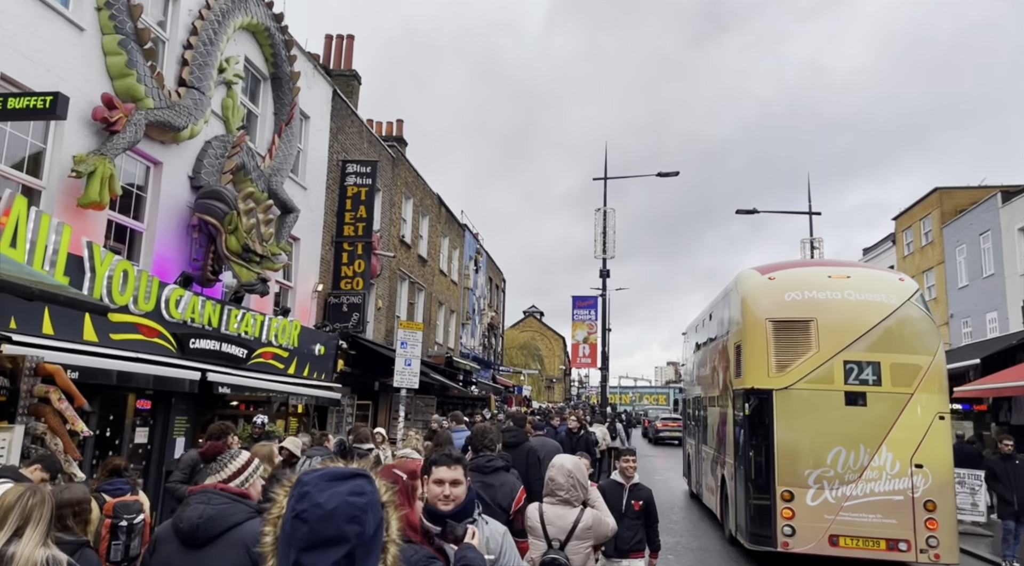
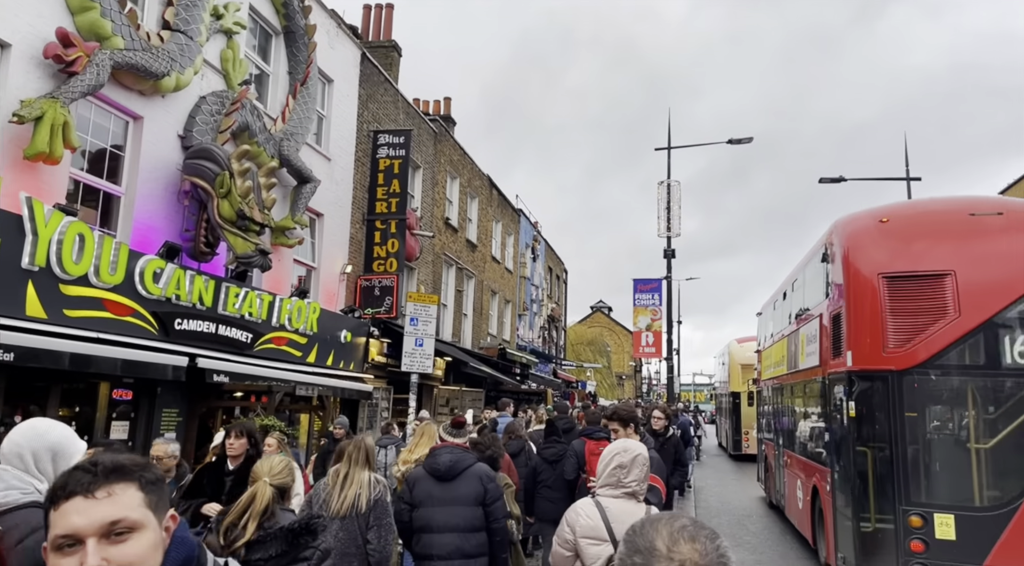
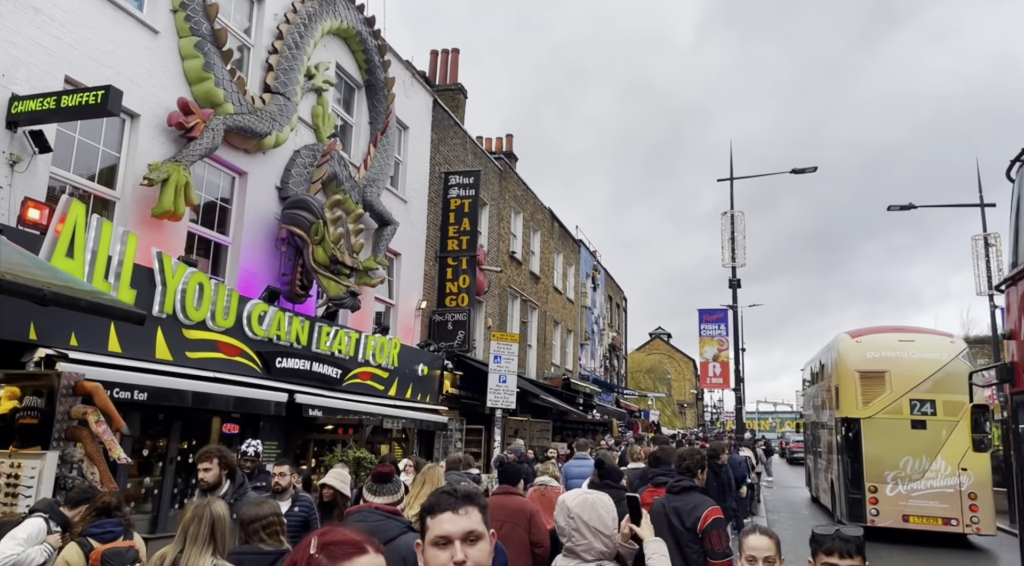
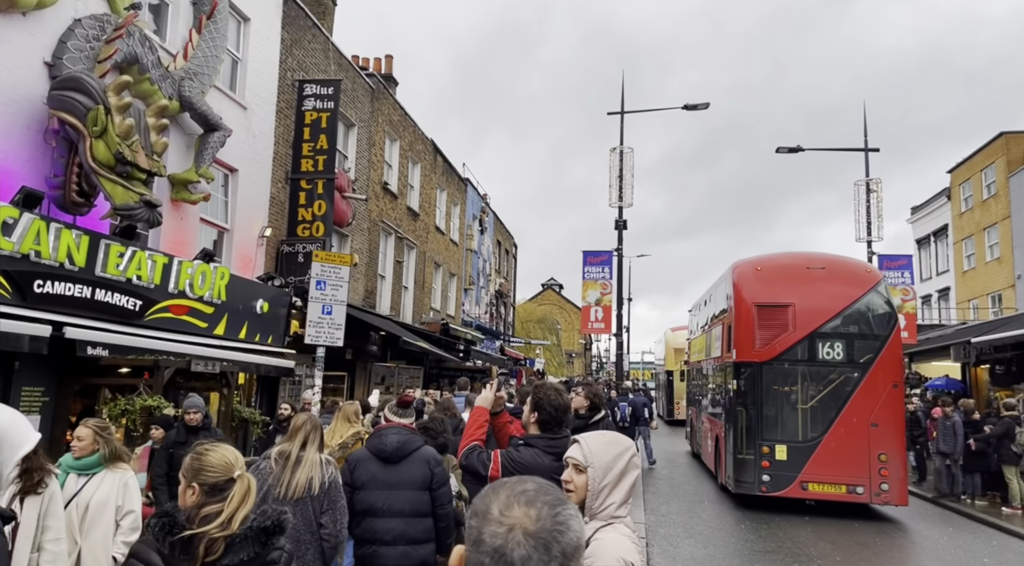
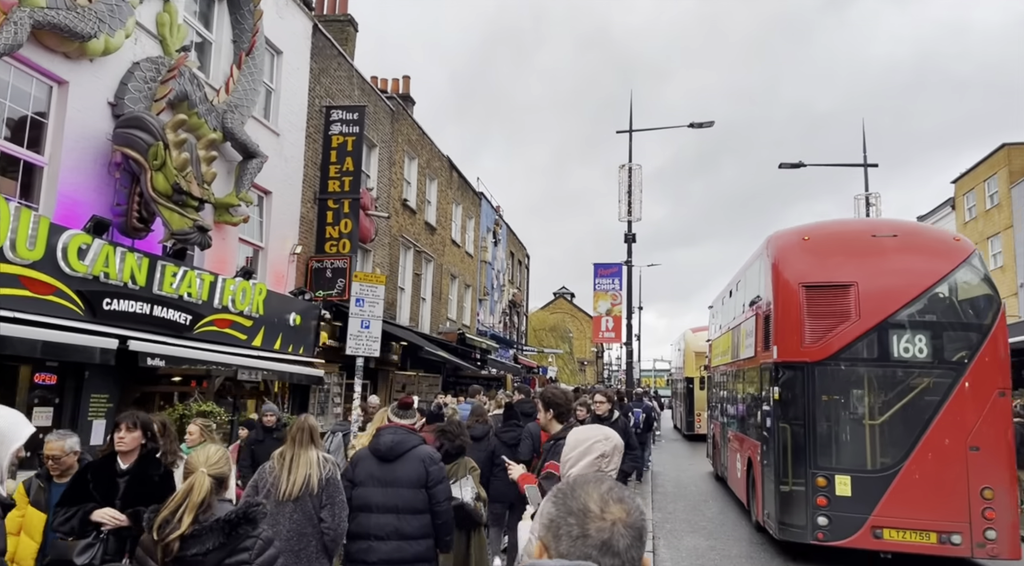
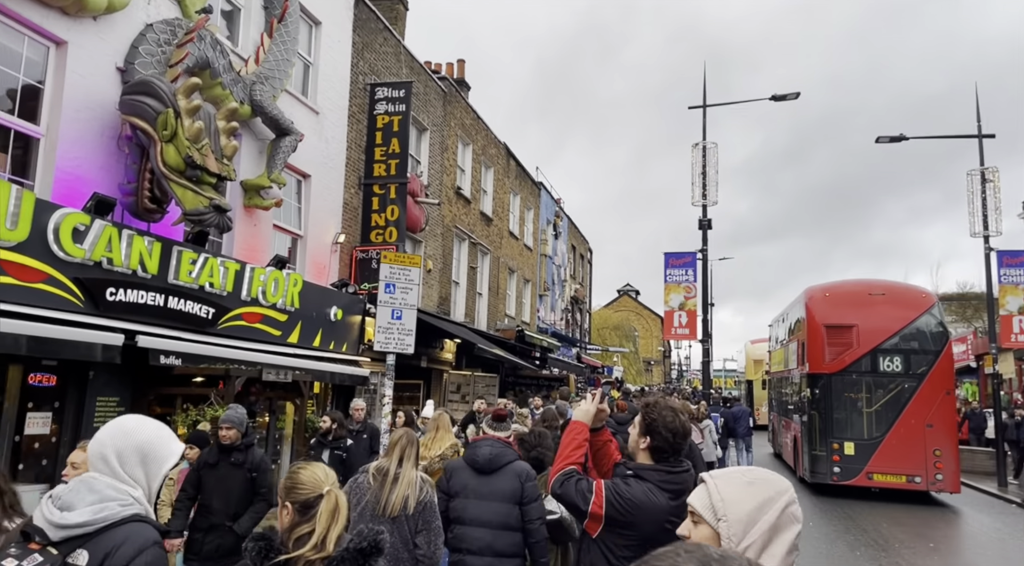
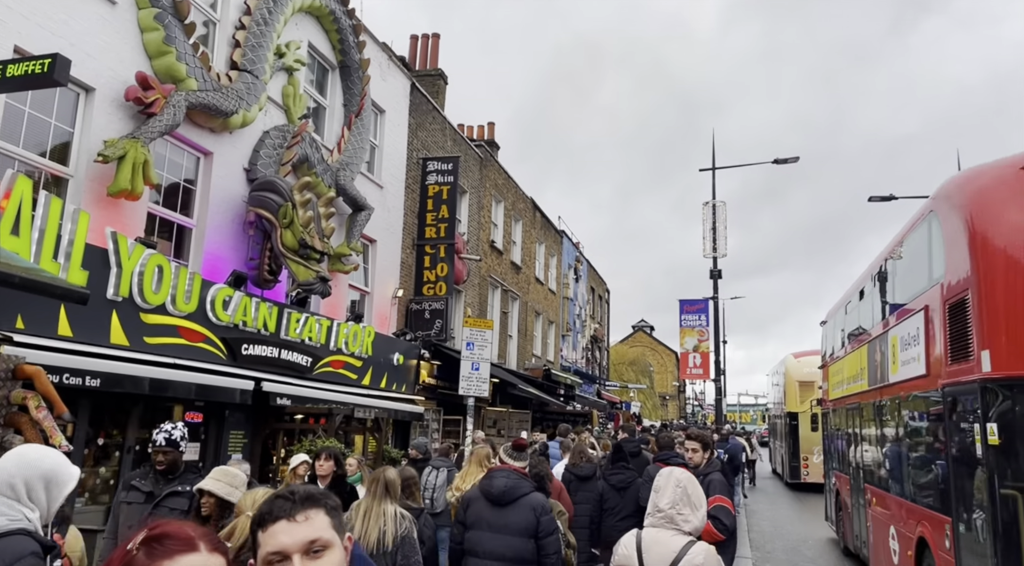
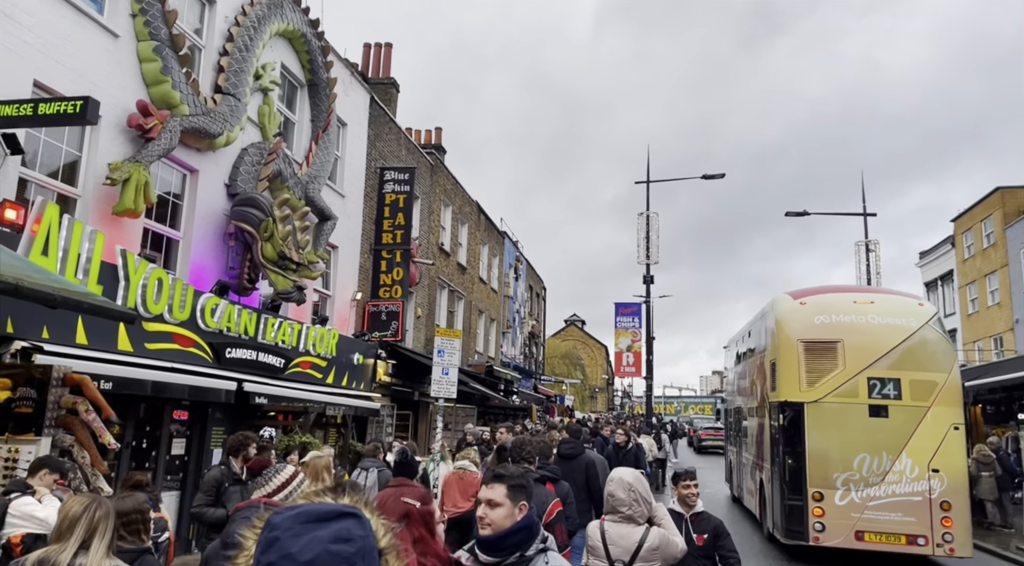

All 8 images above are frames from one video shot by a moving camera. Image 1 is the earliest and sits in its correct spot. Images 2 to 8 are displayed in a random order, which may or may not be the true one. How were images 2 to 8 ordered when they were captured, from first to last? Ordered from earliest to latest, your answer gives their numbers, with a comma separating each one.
8, 3, 7, 2, 5, 4, 6
